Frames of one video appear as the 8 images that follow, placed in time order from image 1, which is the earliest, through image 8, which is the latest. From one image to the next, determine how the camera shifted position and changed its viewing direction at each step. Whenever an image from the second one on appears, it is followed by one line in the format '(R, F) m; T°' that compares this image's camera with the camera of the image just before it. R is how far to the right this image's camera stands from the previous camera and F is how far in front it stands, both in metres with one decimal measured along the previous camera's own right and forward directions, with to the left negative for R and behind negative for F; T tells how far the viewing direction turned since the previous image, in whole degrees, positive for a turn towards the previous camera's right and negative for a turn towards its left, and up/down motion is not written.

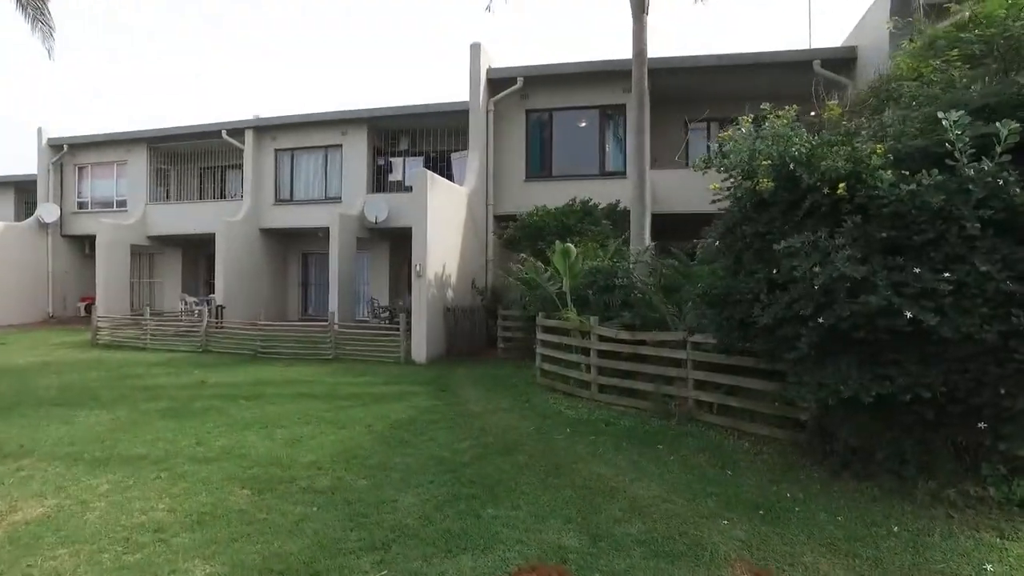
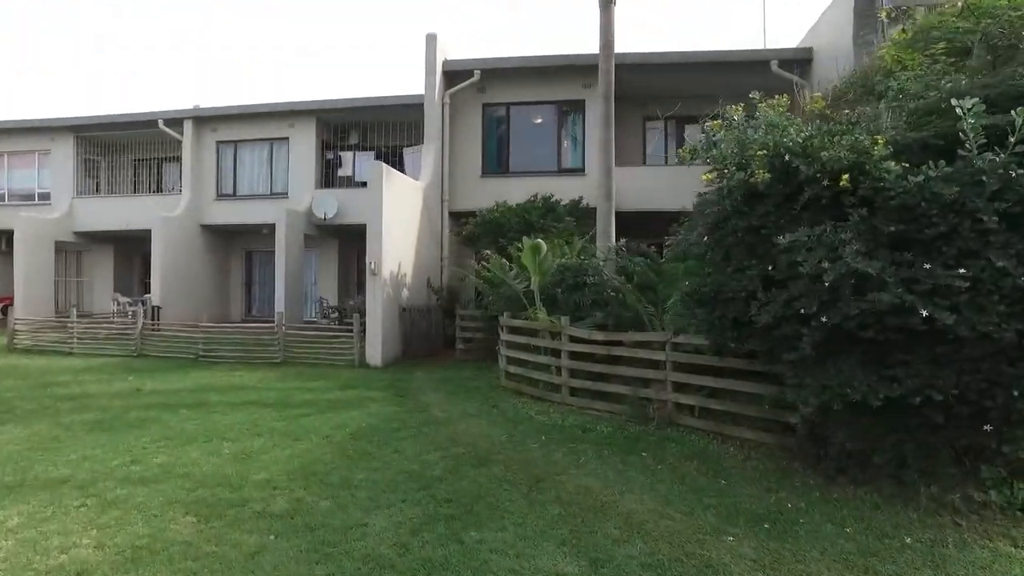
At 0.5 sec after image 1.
(-0.3, +0.6) m; +5°
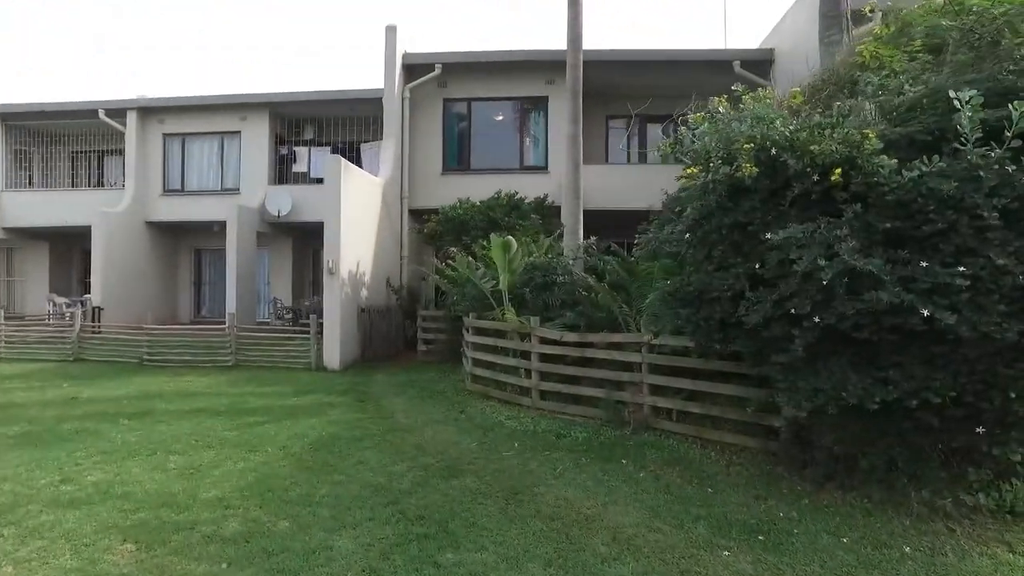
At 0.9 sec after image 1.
(-0.2, +0.4) m; +4°
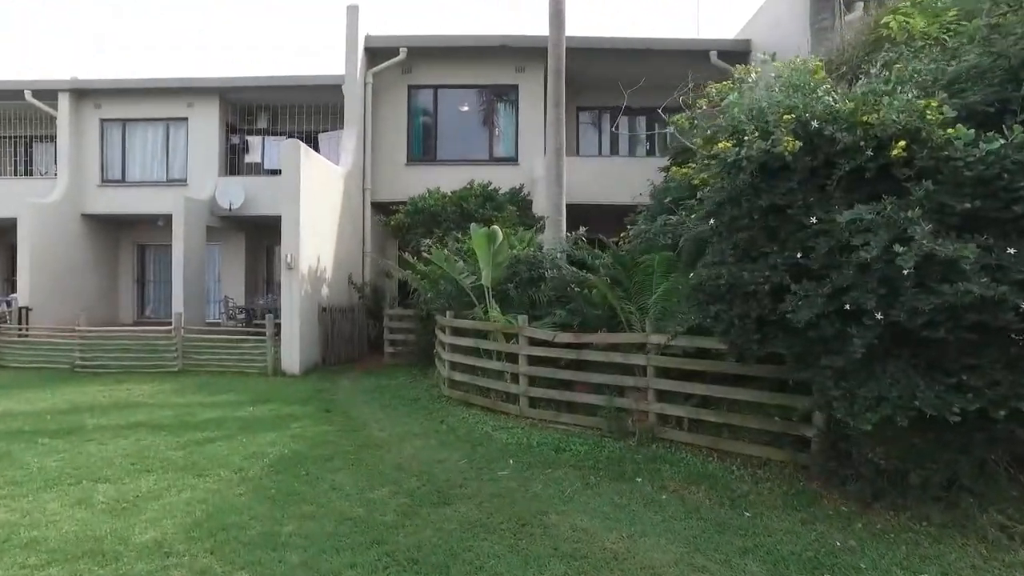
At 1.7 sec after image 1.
(-0.4, +0.9) m; +4°
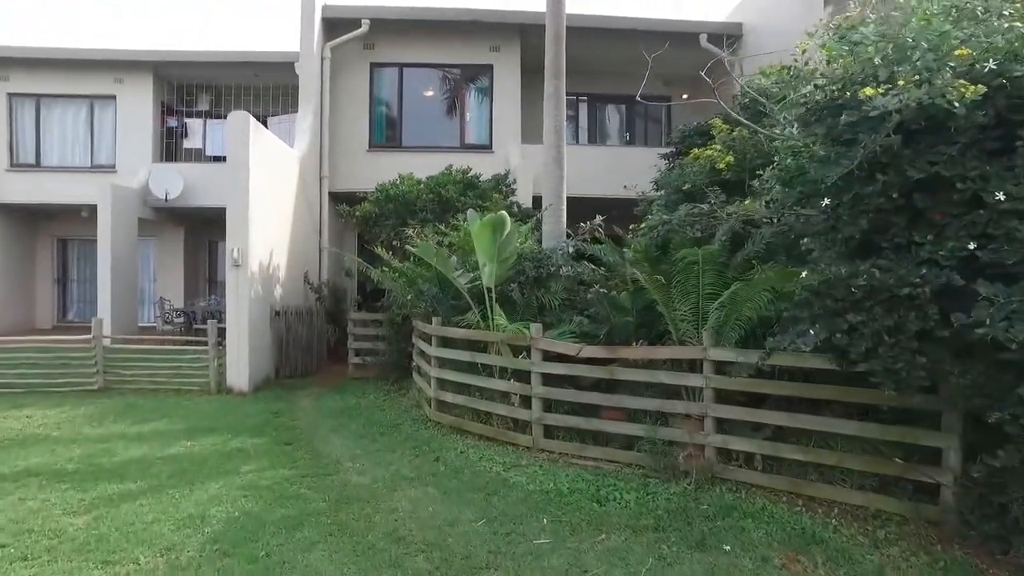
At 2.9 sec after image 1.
(-0.6, +1.6) m; +4°
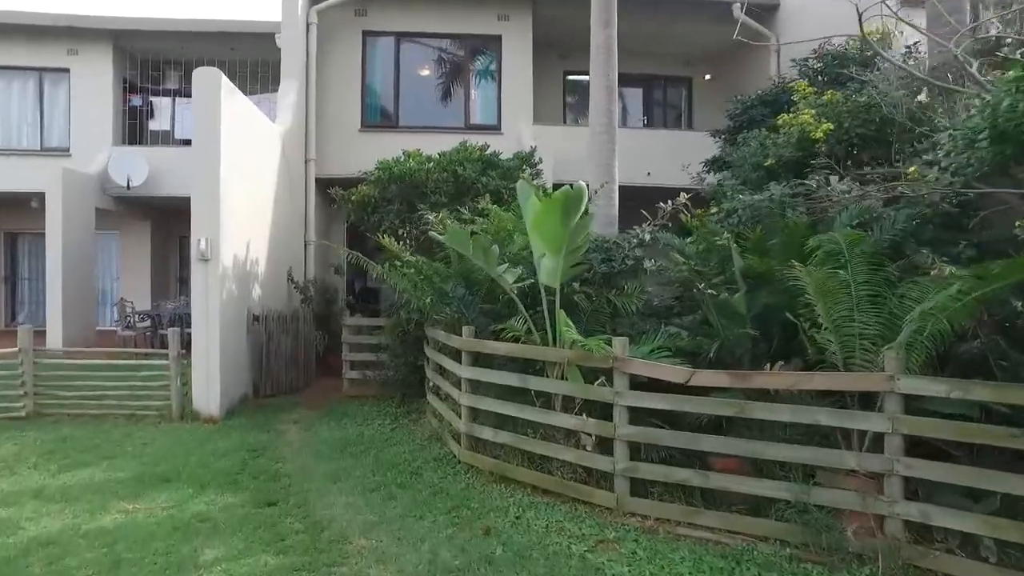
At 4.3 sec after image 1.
(-0.7, +1.9) m; +2°
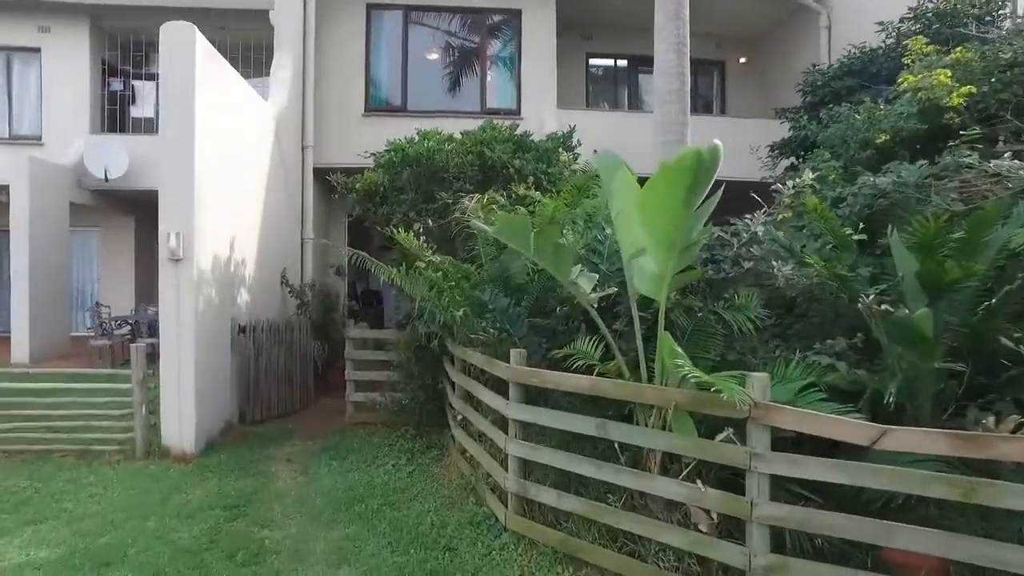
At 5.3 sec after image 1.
(-0.4, +1.5) m; 0°
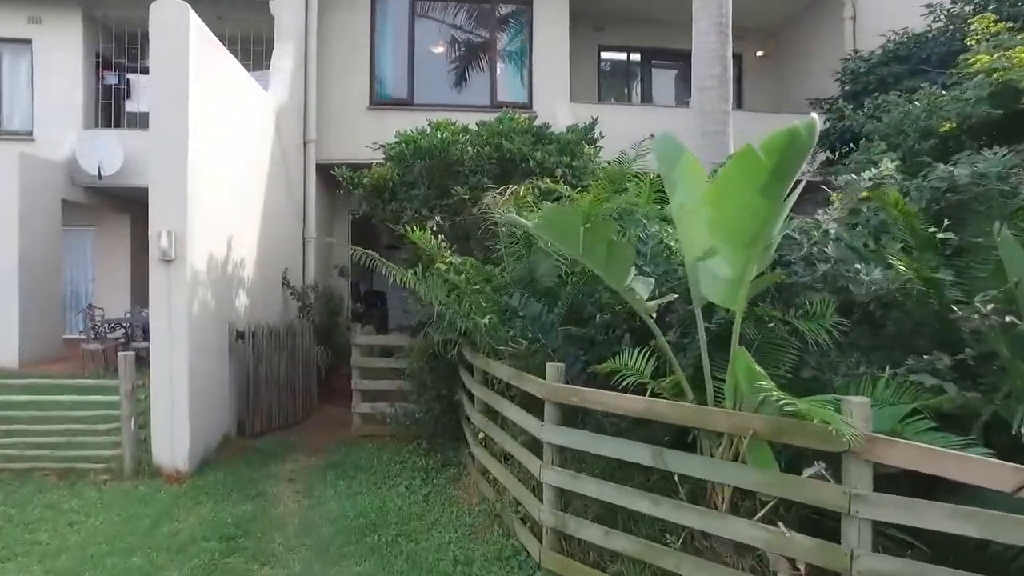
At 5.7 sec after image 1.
(-0.2, +0.6) m; 0°
